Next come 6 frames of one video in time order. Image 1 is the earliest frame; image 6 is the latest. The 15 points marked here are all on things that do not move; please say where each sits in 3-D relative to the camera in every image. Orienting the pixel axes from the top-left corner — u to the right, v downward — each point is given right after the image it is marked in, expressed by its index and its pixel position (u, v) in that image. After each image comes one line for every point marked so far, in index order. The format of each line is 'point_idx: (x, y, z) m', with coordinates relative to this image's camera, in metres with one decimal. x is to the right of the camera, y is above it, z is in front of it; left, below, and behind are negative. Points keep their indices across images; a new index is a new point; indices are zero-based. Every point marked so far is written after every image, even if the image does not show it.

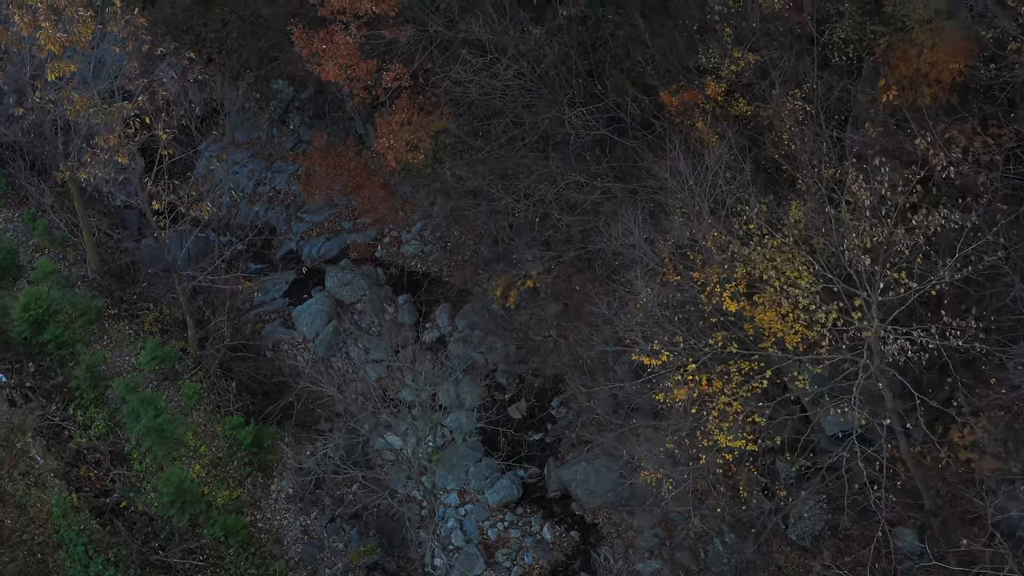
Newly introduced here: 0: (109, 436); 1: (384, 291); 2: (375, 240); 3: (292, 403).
0: (-4.2, -1.5, +13.7) m
1: (-1.6, 0.0, +16.5) m
2: (-1.8, +0.6, +17.3) m
3: (-2.4, -1.3, +15.1) m
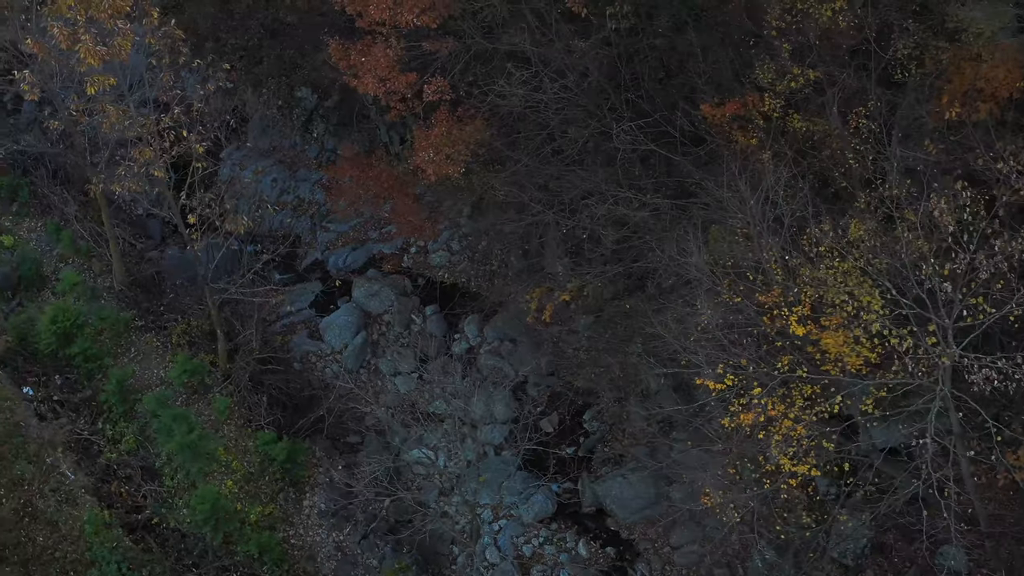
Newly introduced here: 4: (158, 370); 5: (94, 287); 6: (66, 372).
0: (-3.8, -1.7, +13.5) m
1: (-1.3, -0.2, +16.4) m
2: (-1.4, +0.5, +17.2) m
3: (-2.1, -1.5, +14.9) m
4: (-3.9, -0.9, +14.5) m
5: (-5.0, 0.0, +15.7) m
6: (-4.9, -0.9, +14.4) m
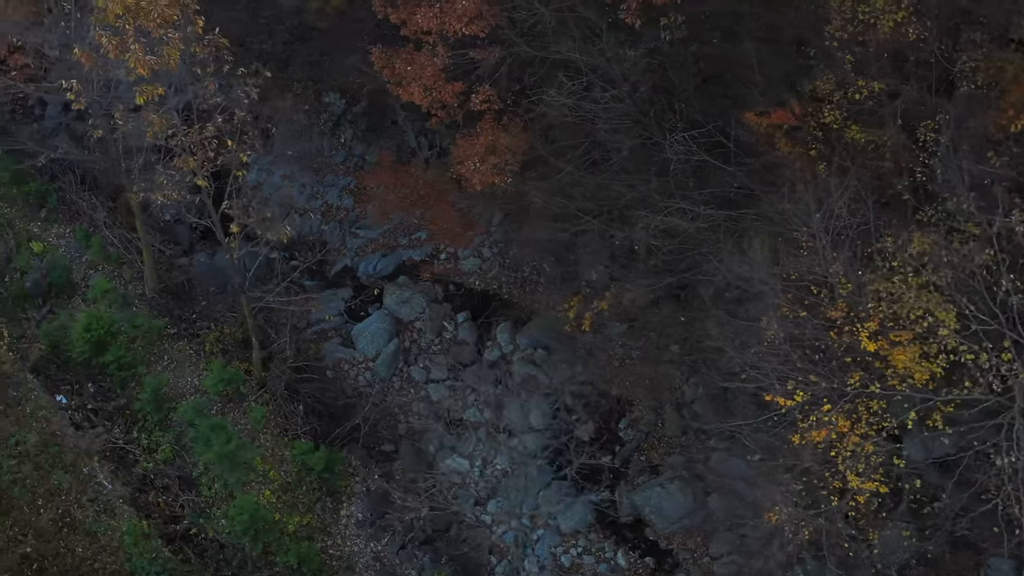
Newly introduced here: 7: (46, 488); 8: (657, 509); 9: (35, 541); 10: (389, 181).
0: (-3.4, -1.8, +13.4) m
1: (-0.9, -0.3, +16.3) m
2: (-1.0, +0.4, +17.1) m
3: (-1.7, -1.5, +14.8) m
4: (-3.5, -1.0, +14.5) m
5: (-4.6, -0.1, +15.6) m
6: (-4.5, -1.0, +14.3) m
7: (-4.4, -1.9, +12.5) m
8: (+1.5, -2.3, +13.6) m
9: (-4.3, -2.3, +11.9) m
10: (-1.5, +1.4, +17.8) m
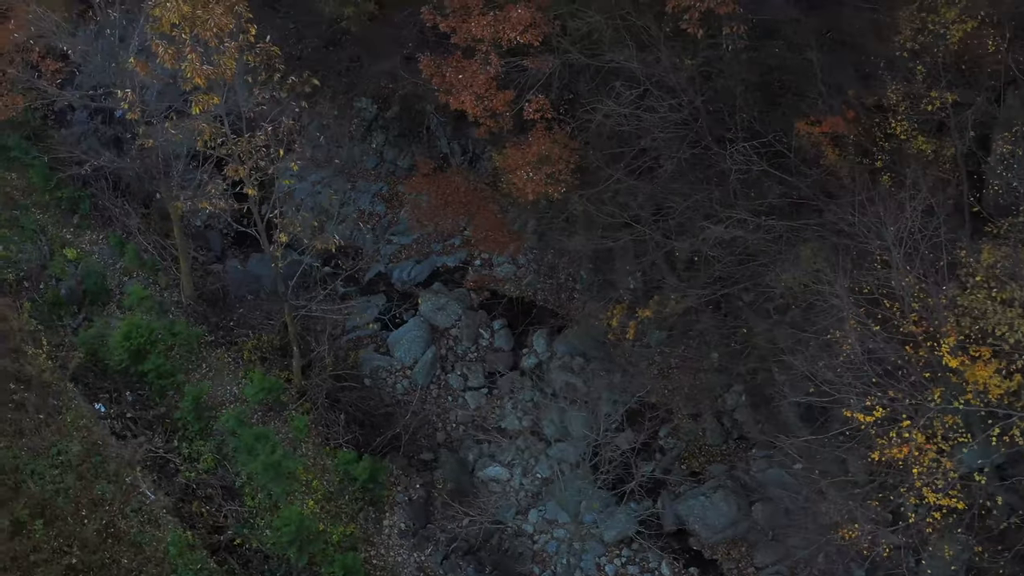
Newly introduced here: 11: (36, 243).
0: (-3.0, -1.8, +13.4) m
1: (-0.4, -0.3, +16.2) m
2: (-0.6, +0.3, +17.0) m
3: (-1.2, -1.6, +14.7) m
4: (-3.1, -1.1, +14.4) m
5: (-4.1, -0.2, +15.5) m
6: (-4.1, -1.1, +14.2) m
7: (-4.0, -2.0, +12.5) m
8: (+1.9, -2.4, +13.5) m
9: (-3.9, -2.4, +11.8) m
10: (-1.1, +1.3, +17.7) m
11: (-5.8, +0.5, +16.1) m
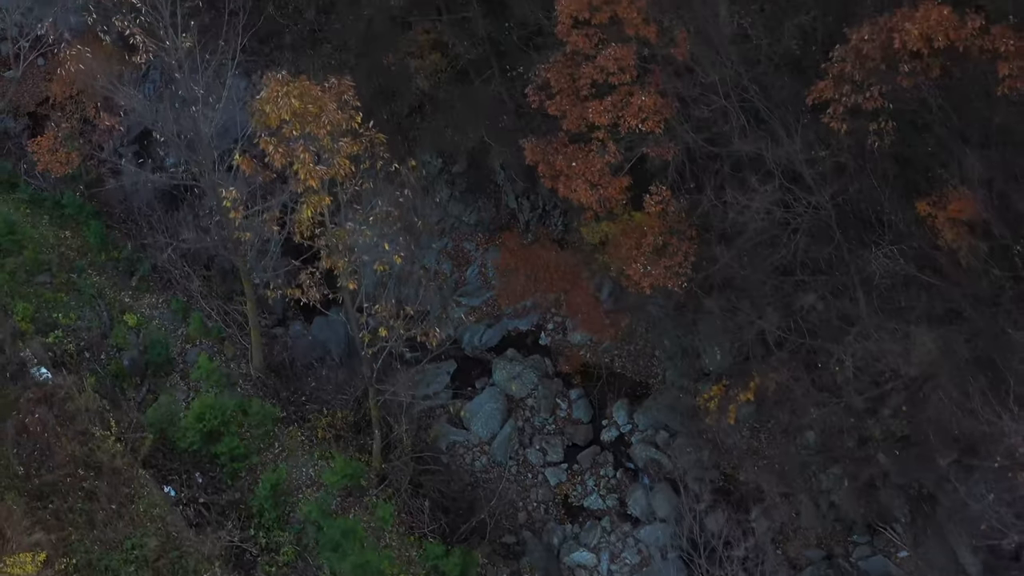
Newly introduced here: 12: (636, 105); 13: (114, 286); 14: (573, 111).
0: (-2.1, -2.6, +12.7) m
1: (+0.5, -1.2, +15.6) m
2: (+0.3, -0.5, +16.4) m
3: (-0.3, -2.4, +14.1) m
4: (-2.1, -1.9, +13.7) m
5: (-3.2, -1.0, +14.9) m
6: (-3.1, -1.9, +13.6) m
7: (-3.1, -2.8, +11.8) m
8: (+2.9, -3.2, +12.9) m
9: (-3.0, -3.2, +11.2) m
10: (-0.1, +0.5, +17.1) m
11: (-4.9, -0.3, +15.5) m
12: (+0.9, +1.4, +10.2) m
13: (-4.9, 0.0, +16.2) m
14: (+0.5, +1.4, +10.7) m
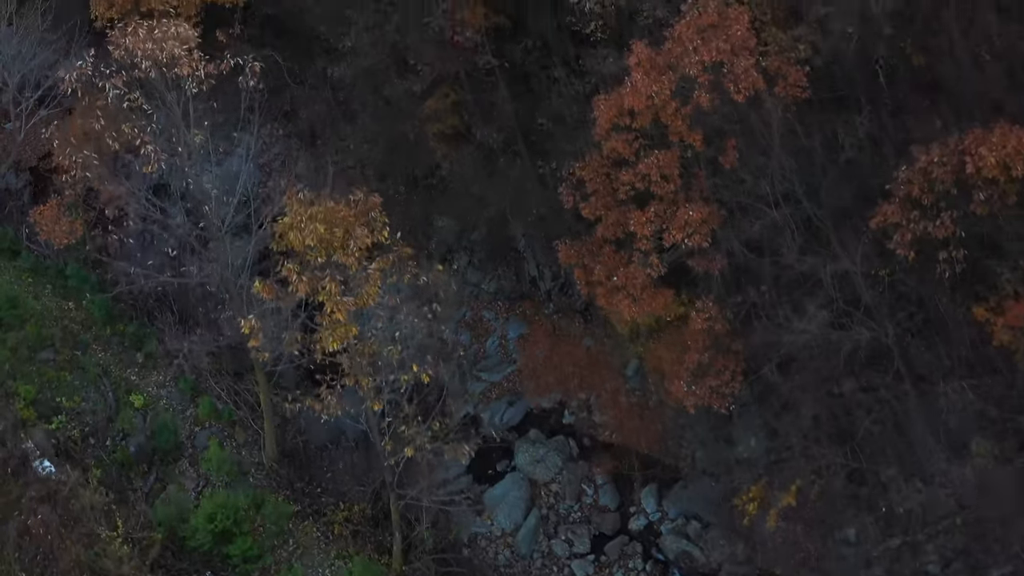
0: (-1.8, -3.6, +12.1) m
1: (+0.8, -2.1, +14.9) m
2: (+0.6, -1.4, +15.7) m
3: (-0.1, -3.3, +13.4) m
4: (-1.9, -2.8, +13.1) m
5: (-2.9, -1.9, +14.2) m
6: (-2.9, -2.8, +12.9) m
7: (-2.8, -3.7, +11.2) m
8: (+3.1, -4.1, +12.2) m
9: (-2.7, -4.1, +10.5) m
10: (+0.1, -0.4, +16.4) m
11: (-4.7, -1.2, +14.8) m
12: (+1.2, +0.5, +9.6) m
13: (-4.6, -0.9, +15.5) m
14: (+0.8, +0.5, +10.0) m
